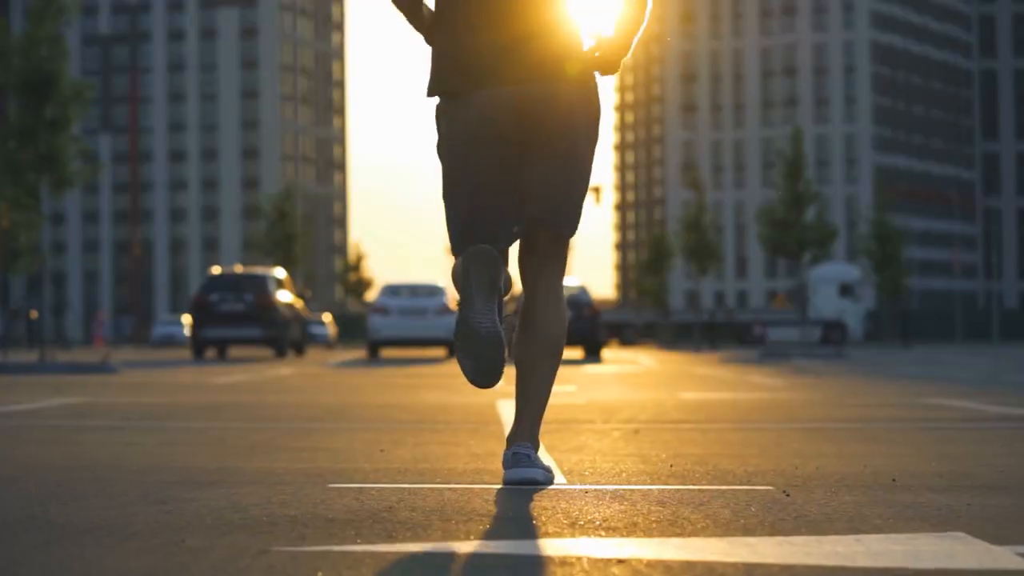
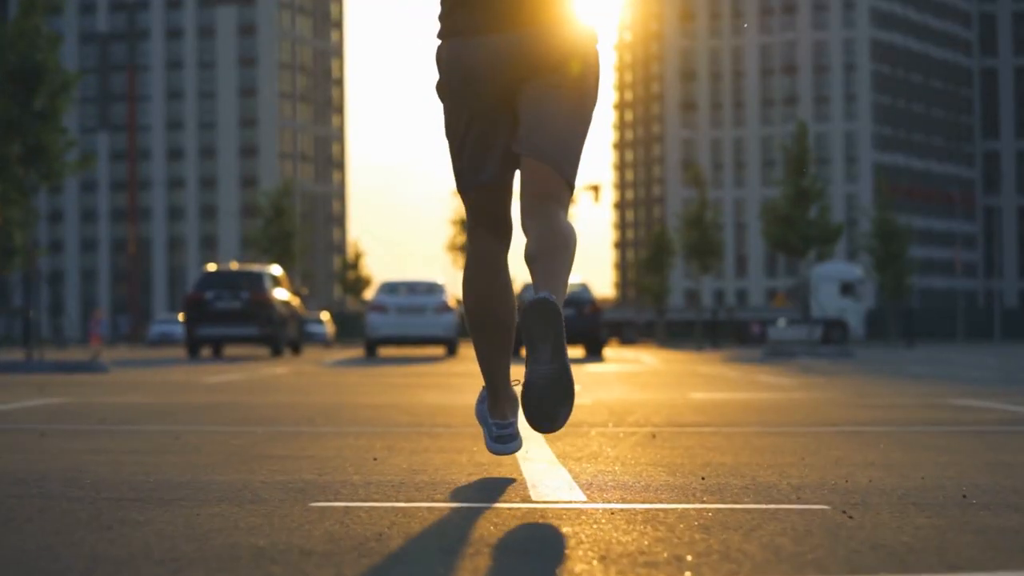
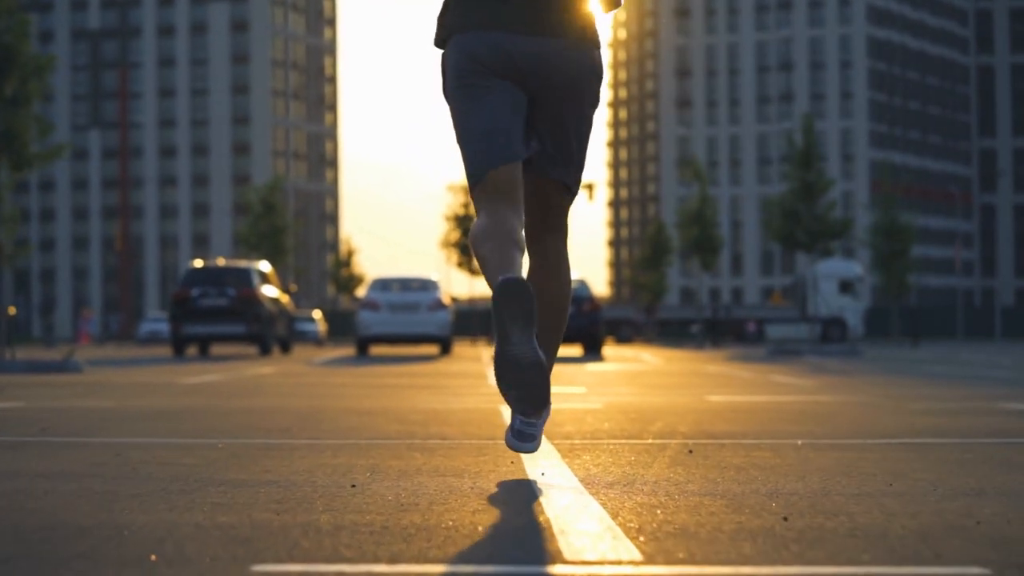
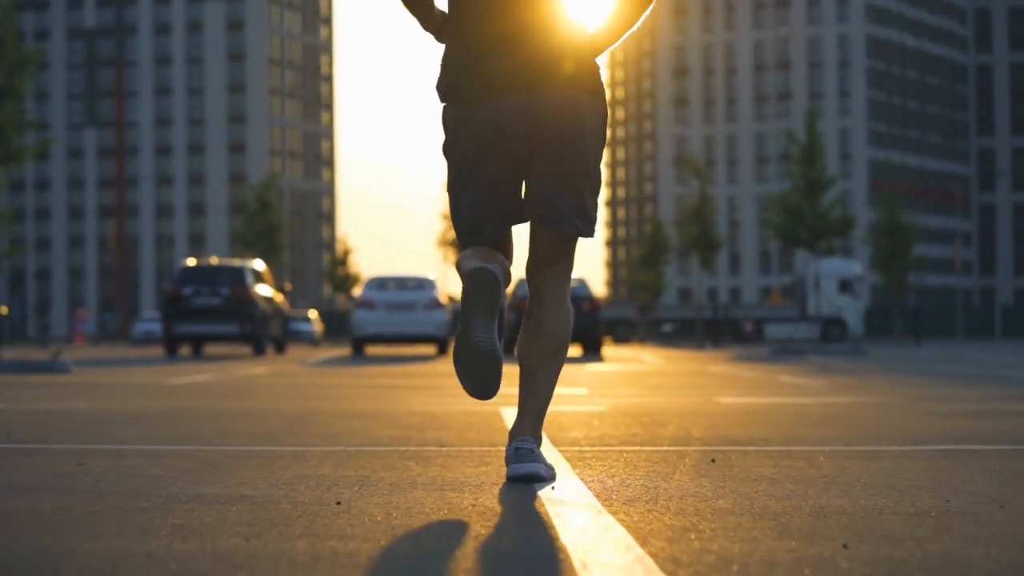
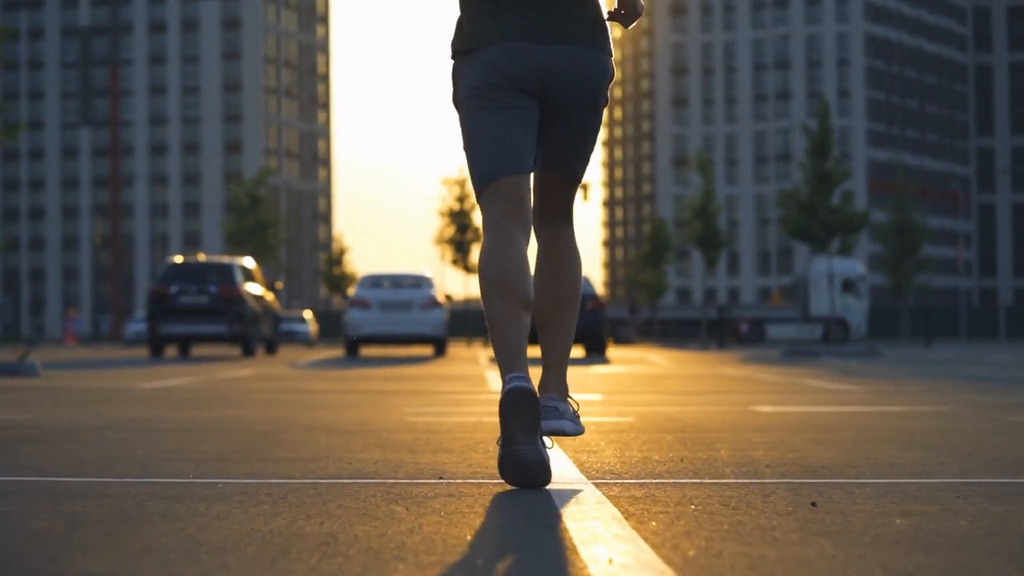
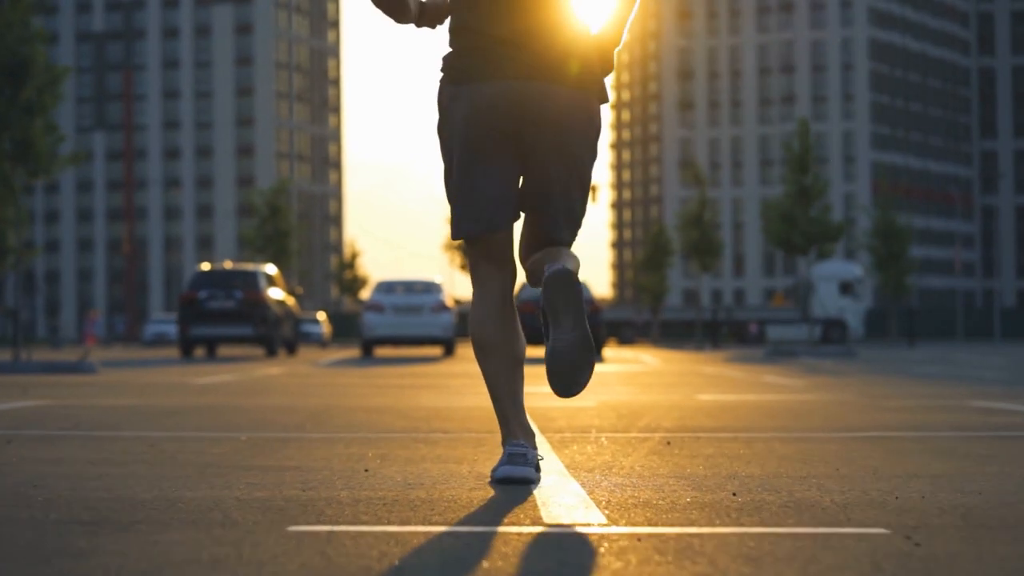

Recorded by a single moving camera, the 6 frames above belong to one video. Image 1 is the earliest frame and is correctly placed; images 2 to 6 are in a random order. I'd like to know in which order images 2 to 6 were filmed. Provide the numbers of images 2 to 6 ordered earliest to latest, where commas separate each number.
2, 6, 3, 4, 5
